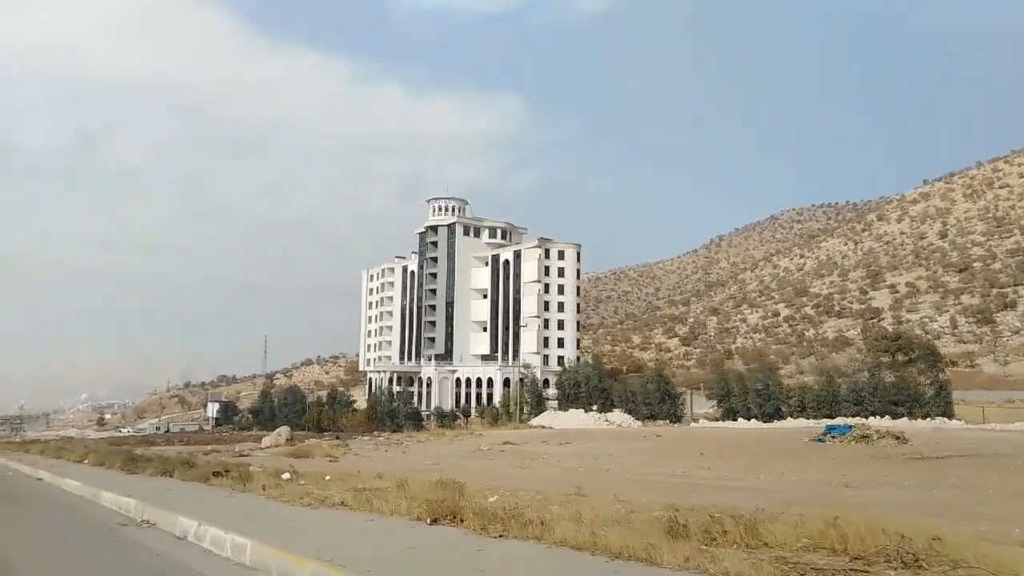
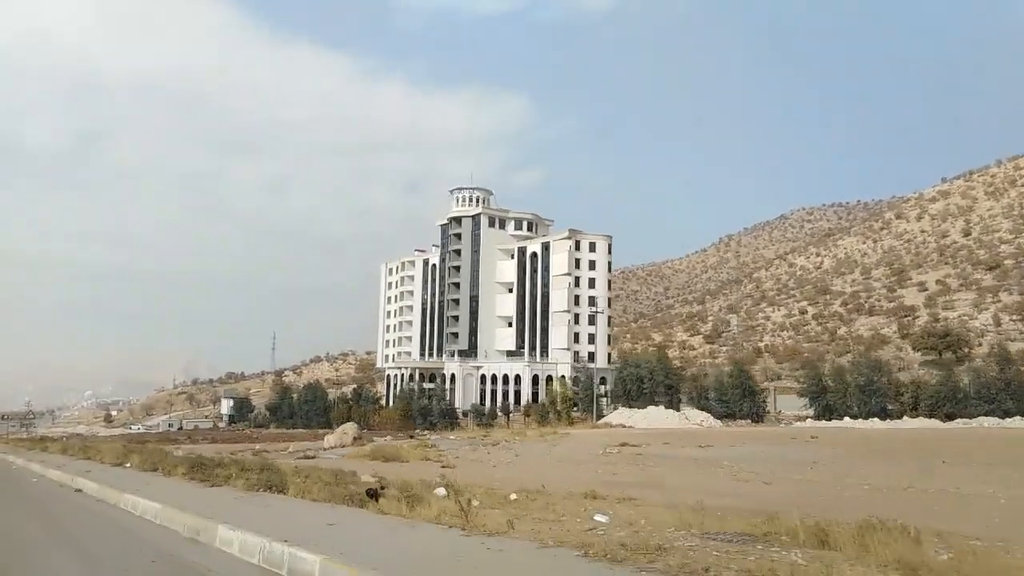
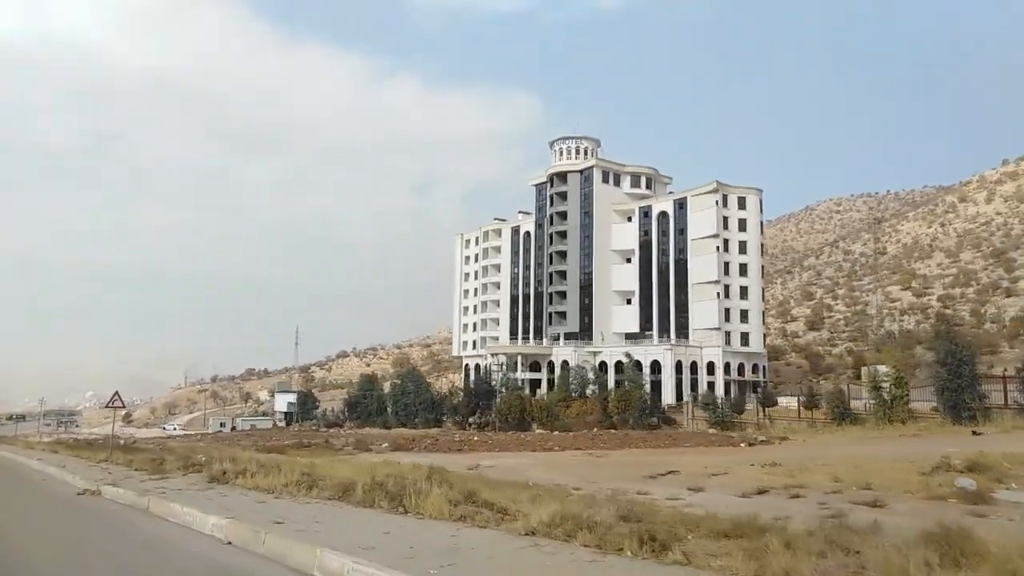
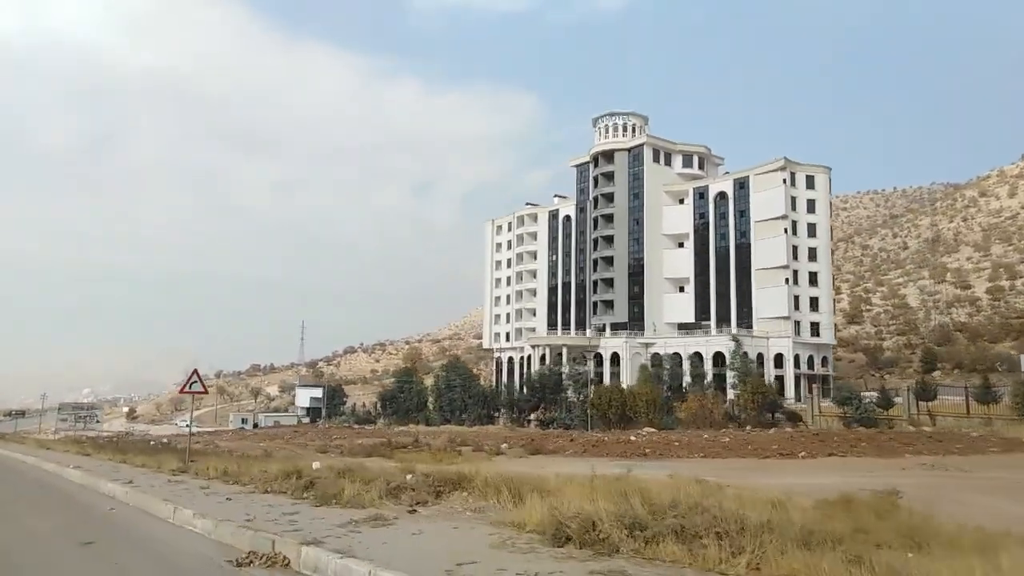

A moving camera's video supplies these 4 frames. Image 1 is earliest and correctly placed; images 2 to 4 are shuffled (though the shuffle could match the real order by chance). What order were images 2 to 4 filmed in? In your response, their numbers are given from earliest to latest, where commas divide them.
2, 3, 4
